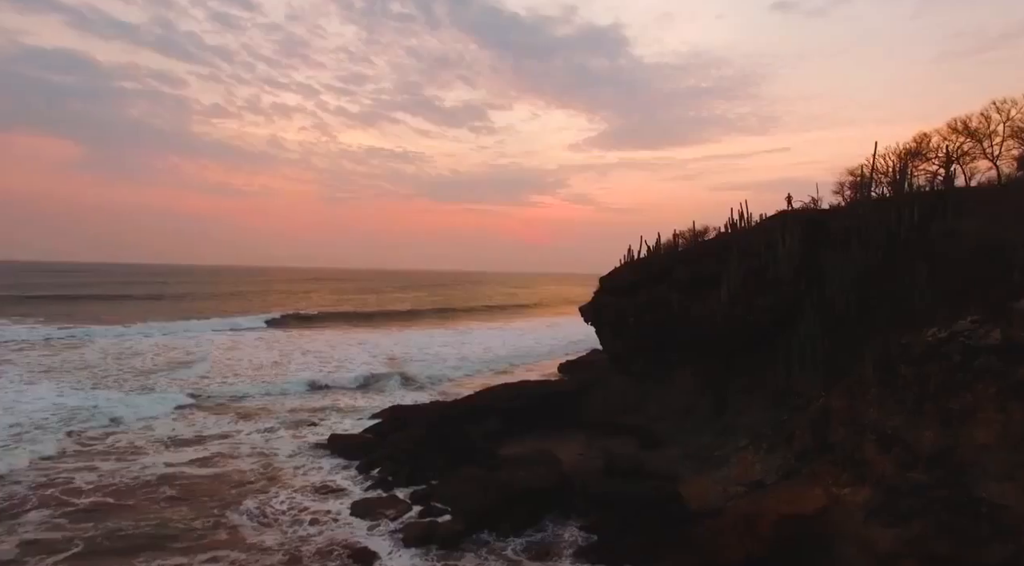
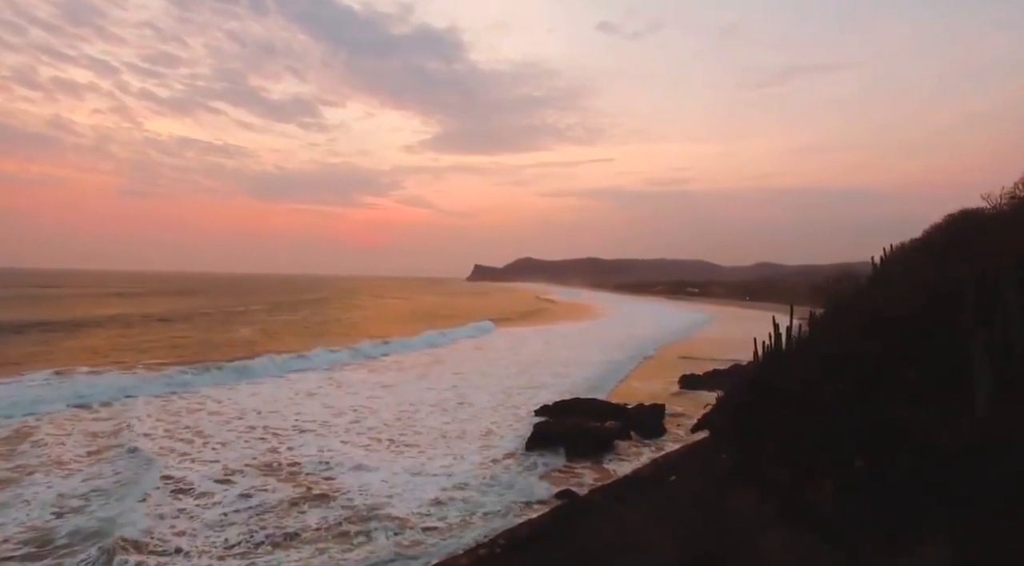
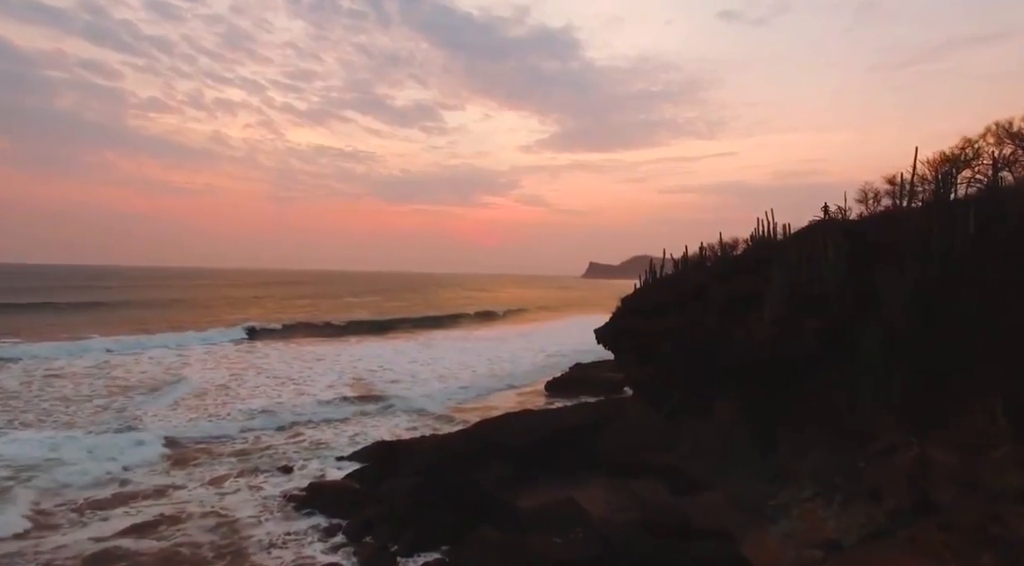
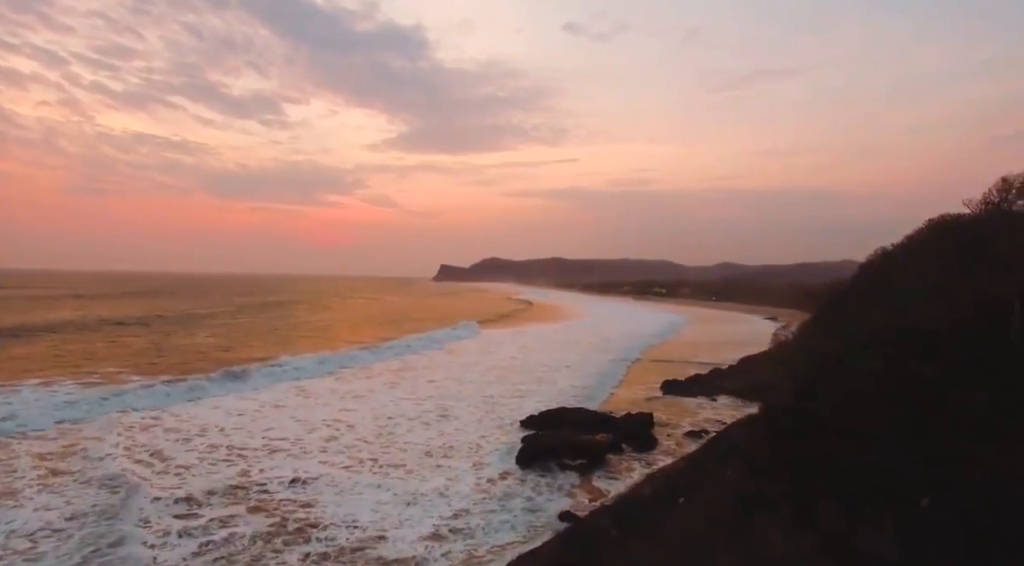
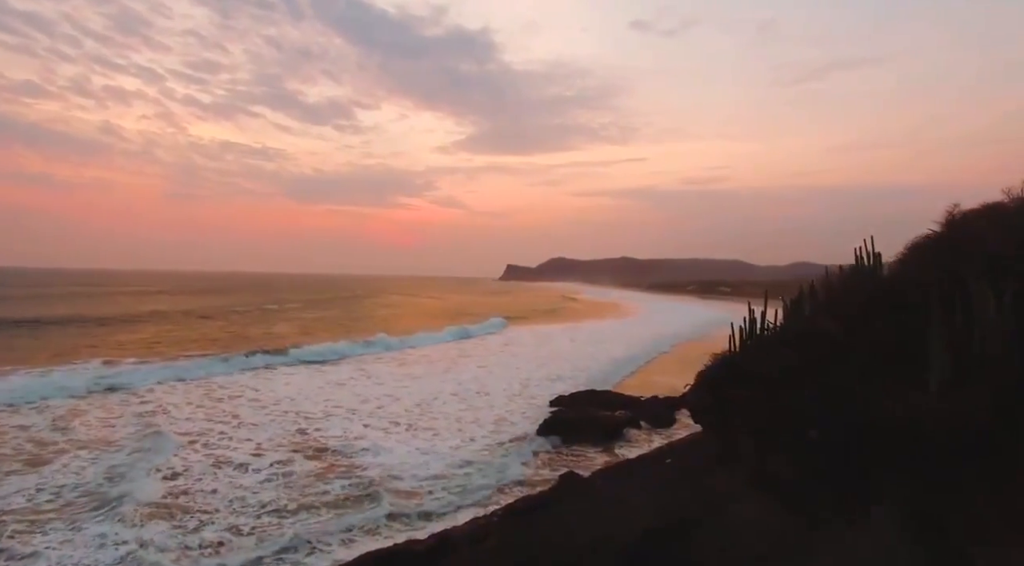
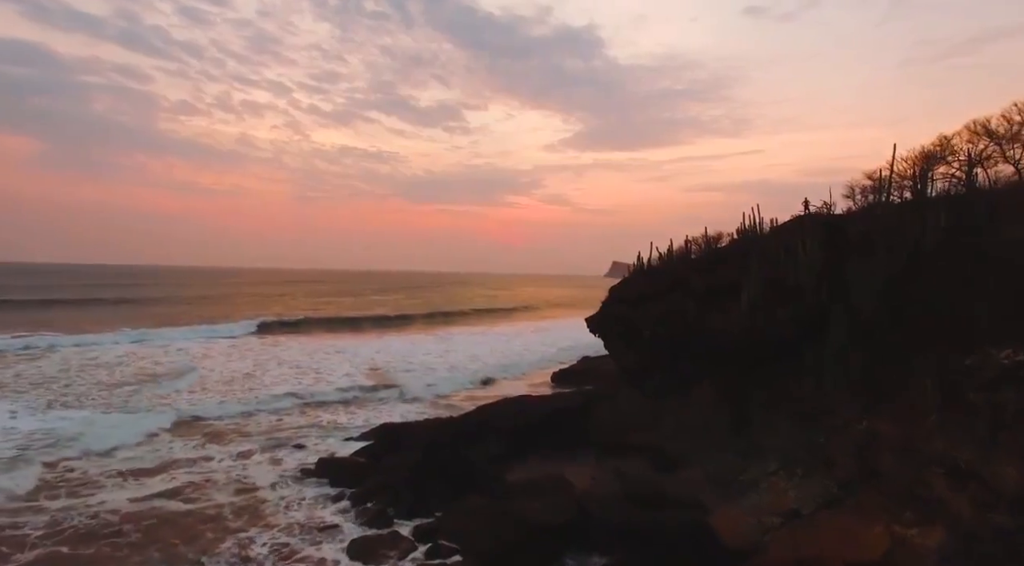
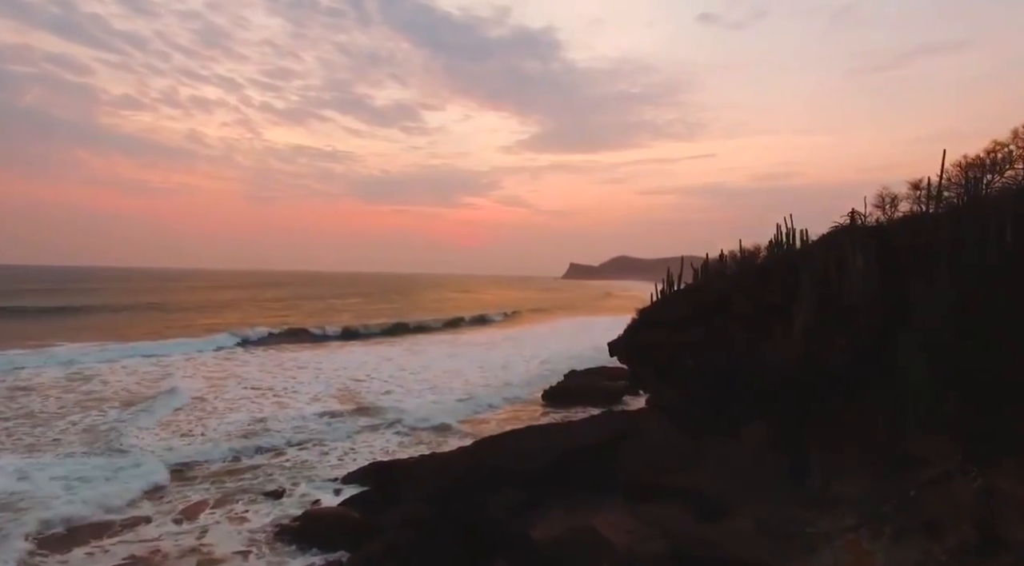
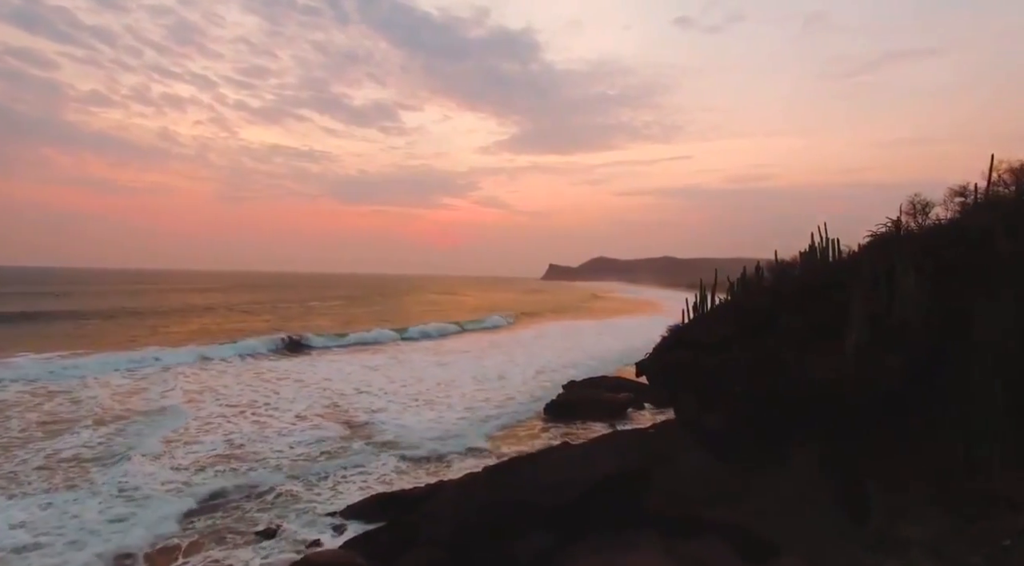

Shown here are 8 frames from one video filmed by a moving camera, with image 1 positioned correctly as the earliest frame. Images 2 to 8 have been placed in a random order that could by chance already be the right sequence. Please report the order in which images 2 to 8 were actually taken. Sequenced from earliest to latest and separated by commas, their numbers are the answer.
6, 3, 7, 8, 5, 2, 4
